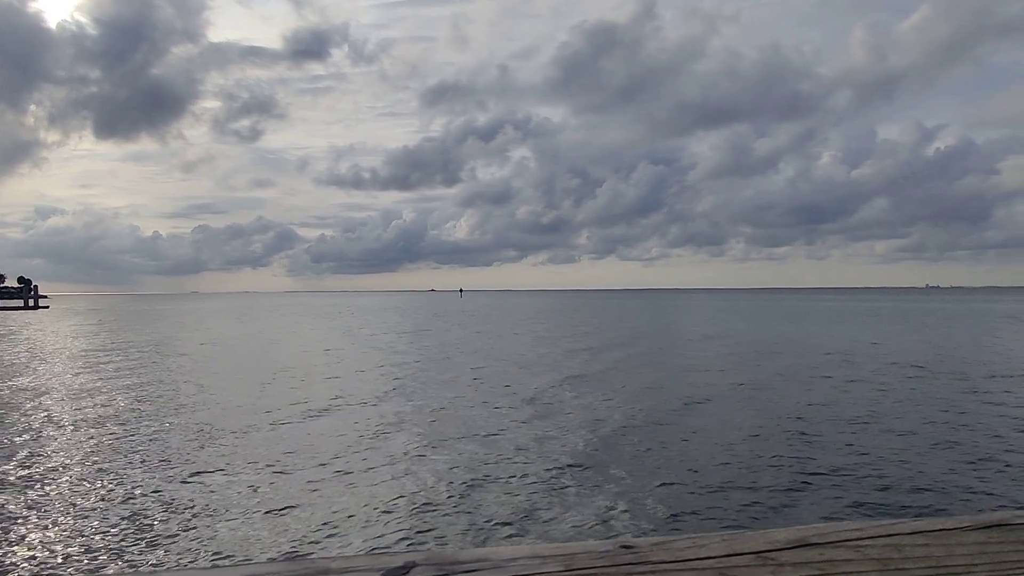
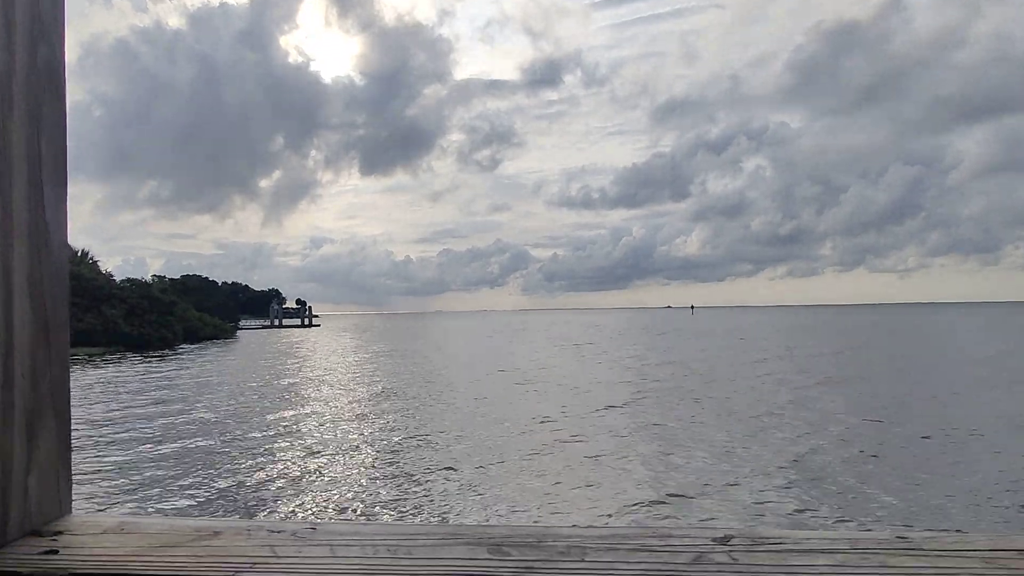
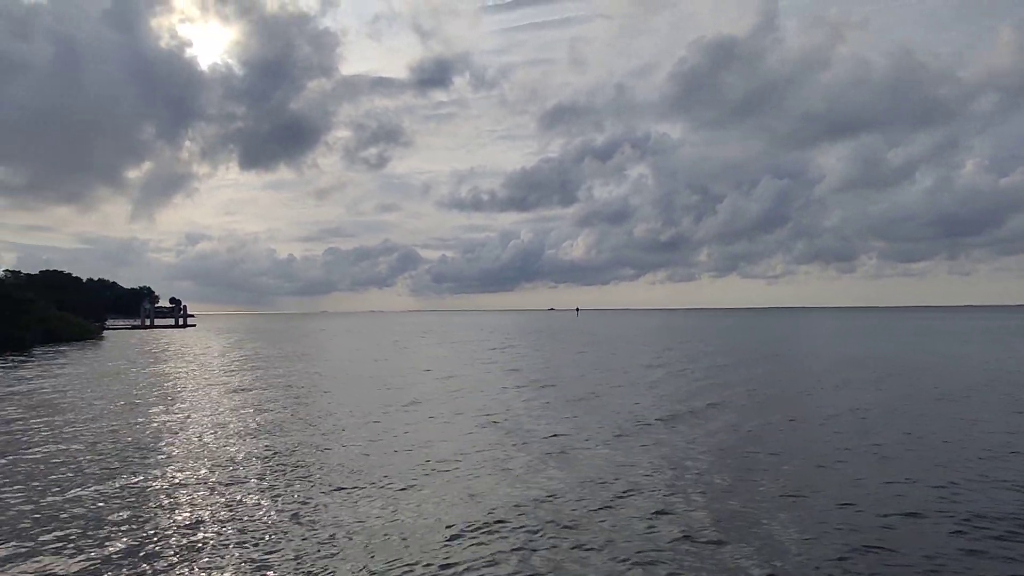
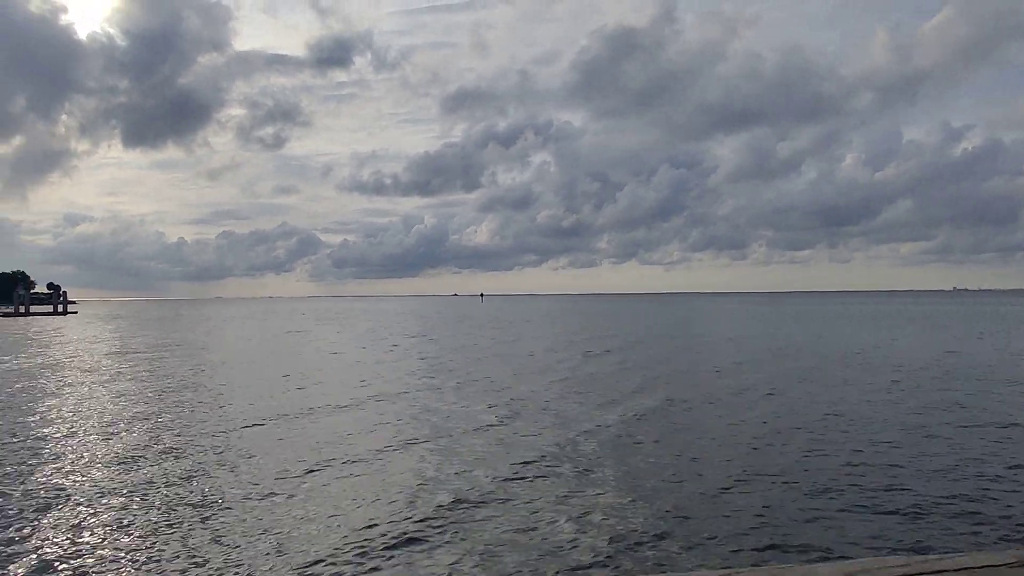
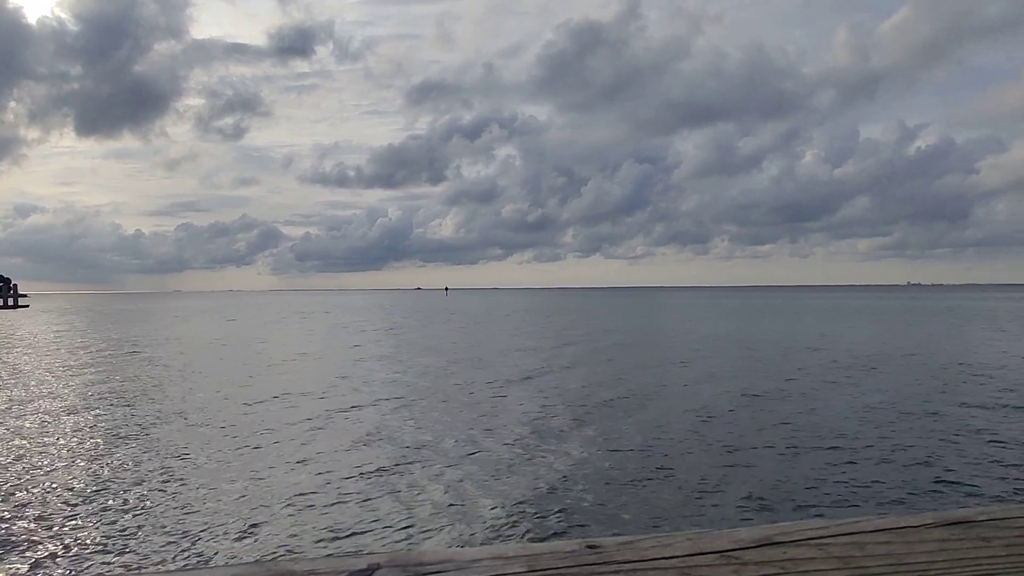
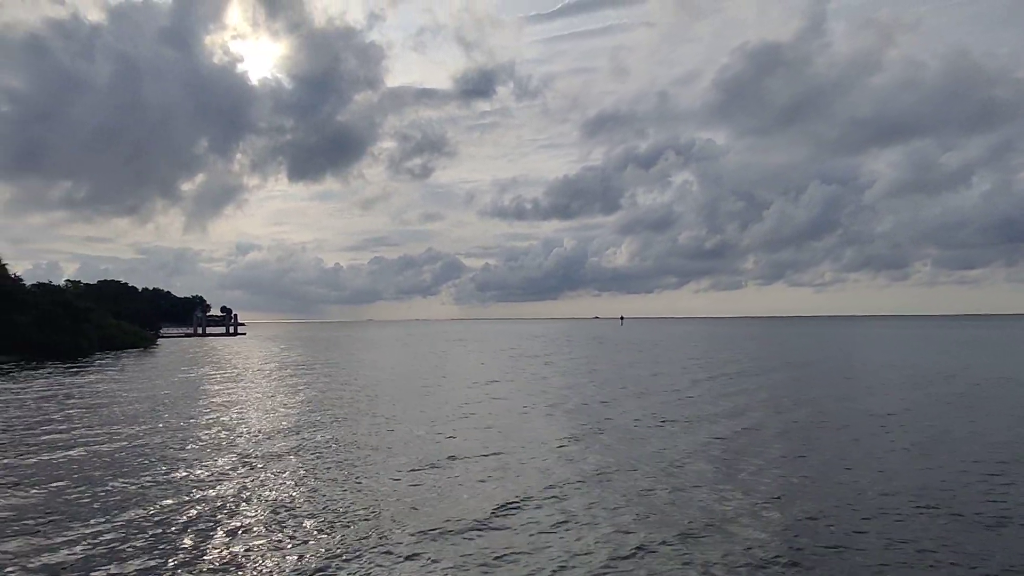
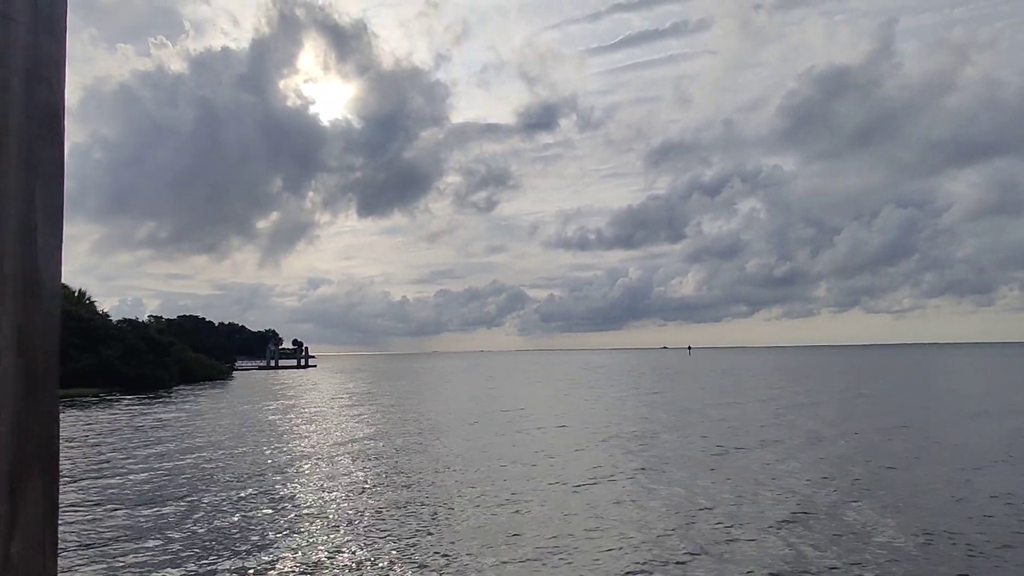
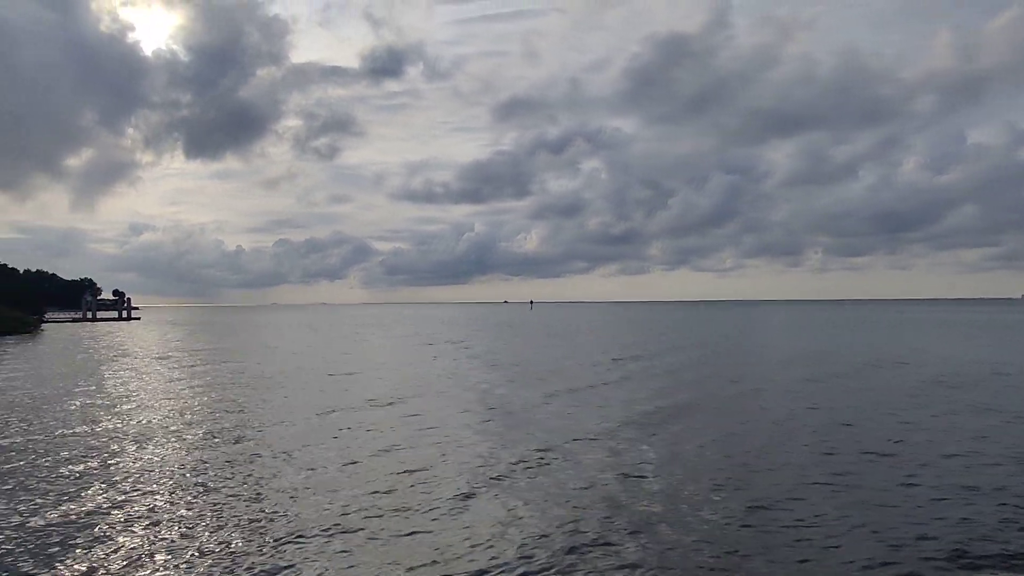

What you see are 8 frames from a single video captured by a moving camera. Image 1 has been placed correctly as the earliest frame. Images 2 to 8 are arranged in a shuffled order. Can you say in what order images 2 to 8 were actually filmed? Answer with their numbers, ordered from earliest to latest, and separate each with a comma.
5, 4, 8, 3, 6, 7, 2
